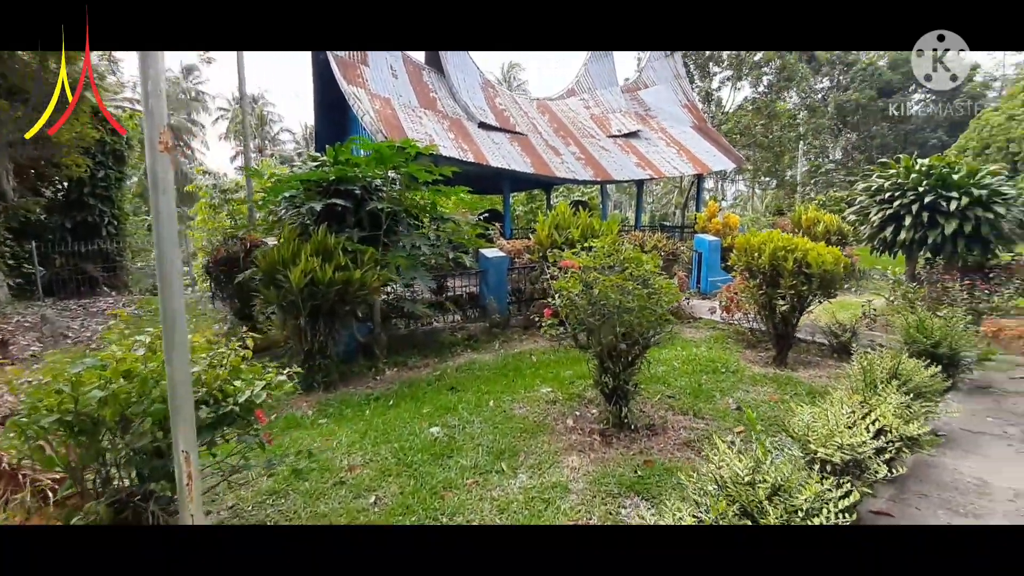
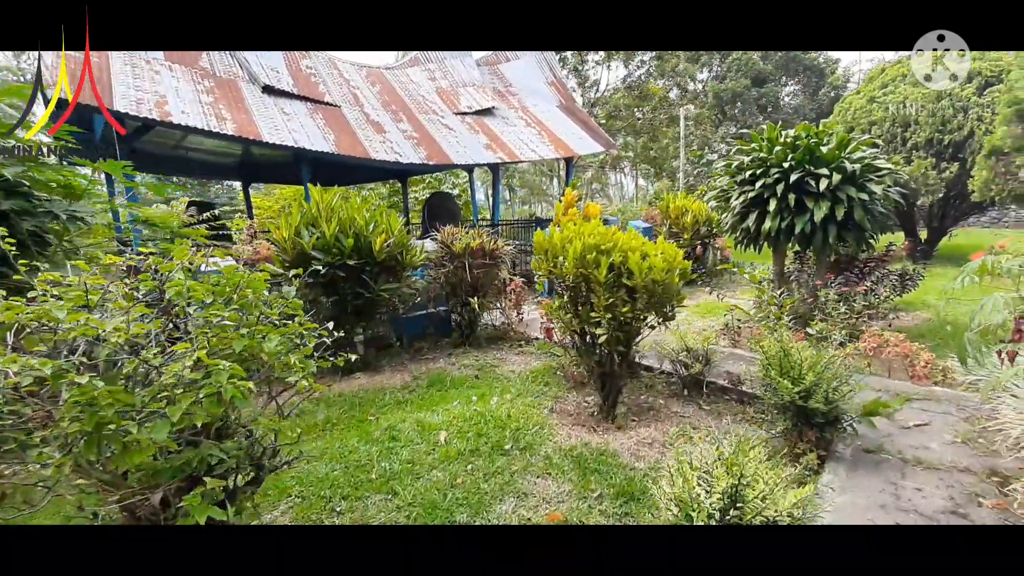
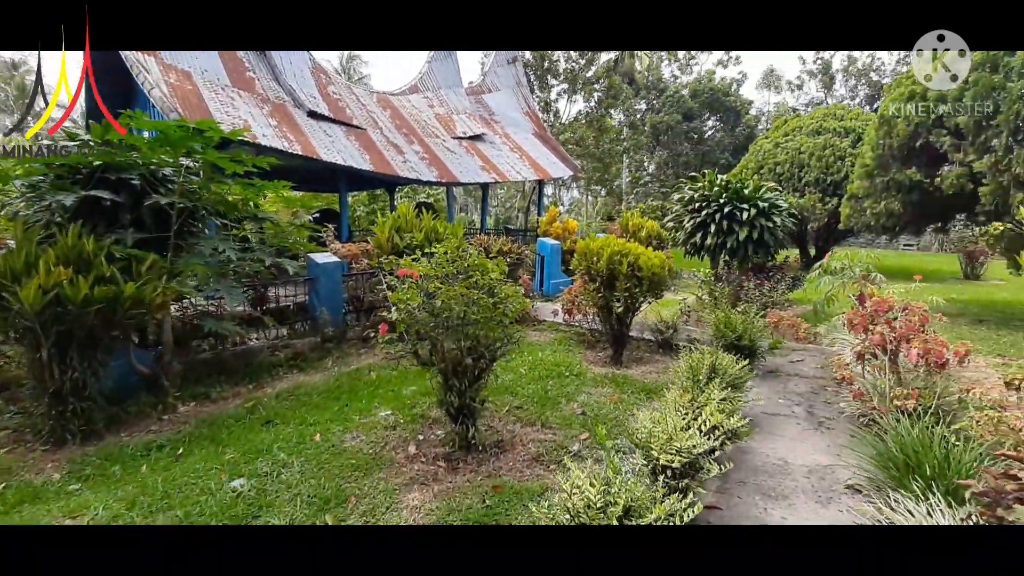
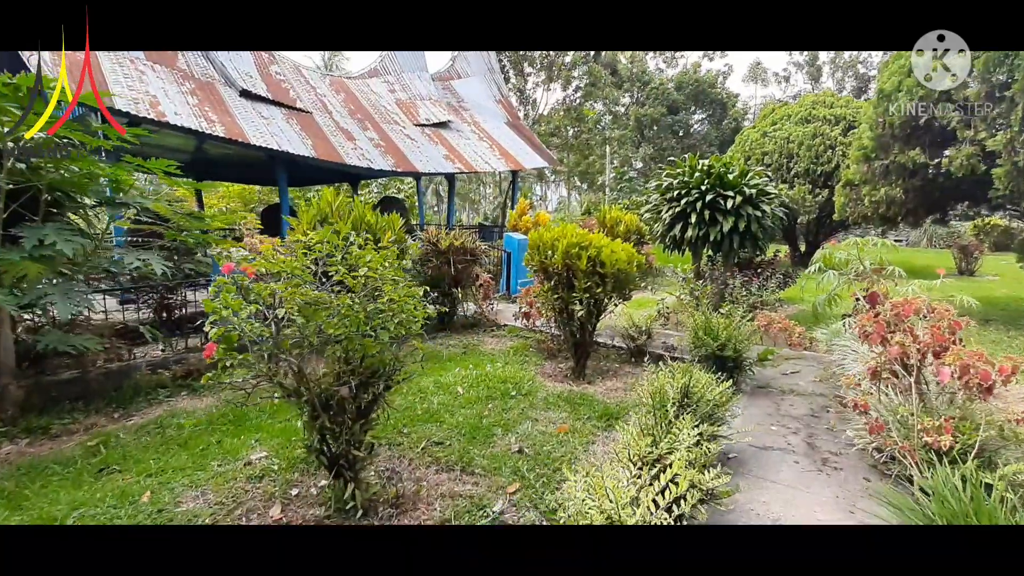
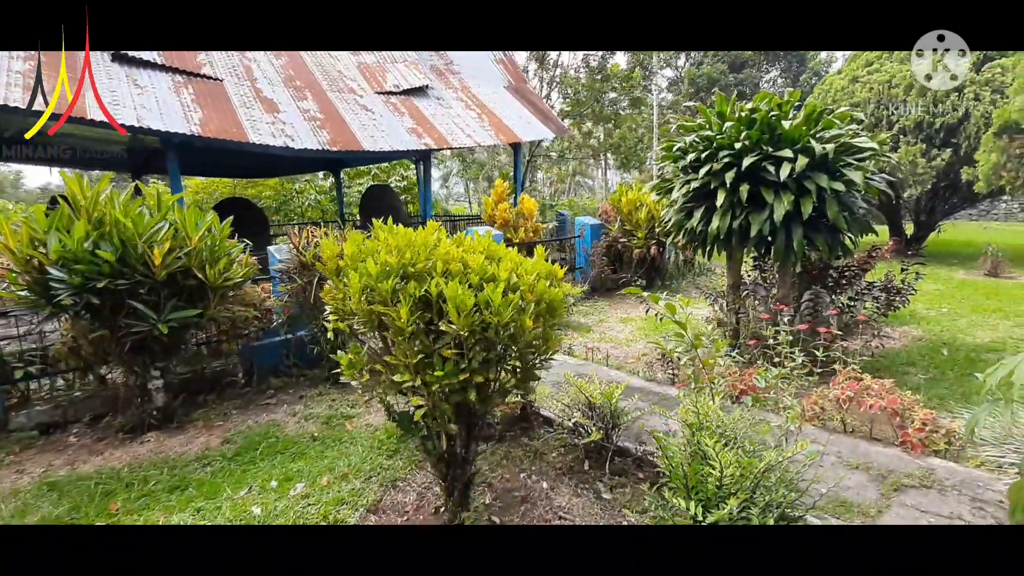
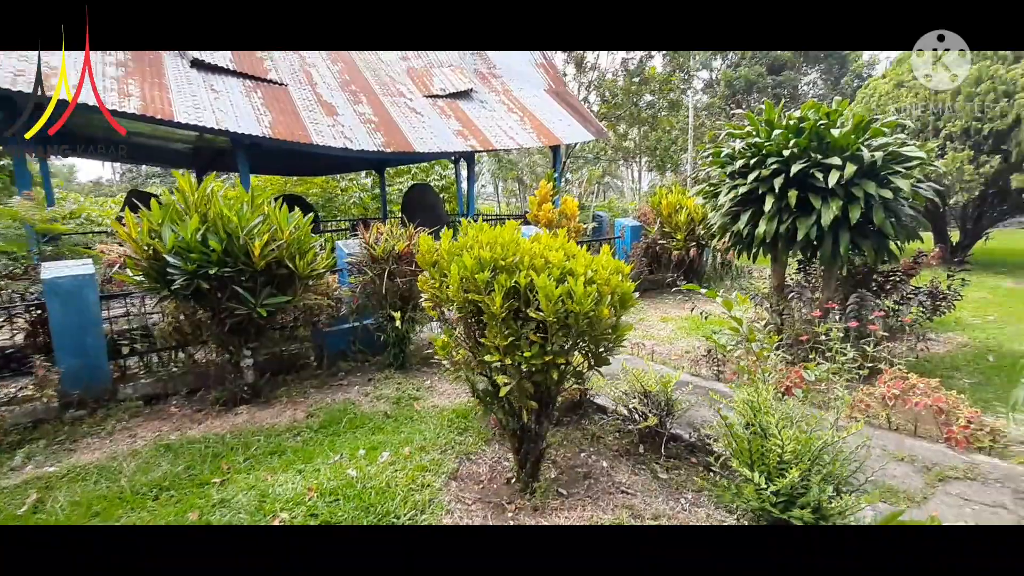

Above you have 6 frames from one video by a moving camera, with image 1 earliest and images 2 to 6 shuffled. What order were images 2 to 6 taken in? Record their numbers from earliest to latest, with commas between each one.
3, 4, 2, 6, 5
